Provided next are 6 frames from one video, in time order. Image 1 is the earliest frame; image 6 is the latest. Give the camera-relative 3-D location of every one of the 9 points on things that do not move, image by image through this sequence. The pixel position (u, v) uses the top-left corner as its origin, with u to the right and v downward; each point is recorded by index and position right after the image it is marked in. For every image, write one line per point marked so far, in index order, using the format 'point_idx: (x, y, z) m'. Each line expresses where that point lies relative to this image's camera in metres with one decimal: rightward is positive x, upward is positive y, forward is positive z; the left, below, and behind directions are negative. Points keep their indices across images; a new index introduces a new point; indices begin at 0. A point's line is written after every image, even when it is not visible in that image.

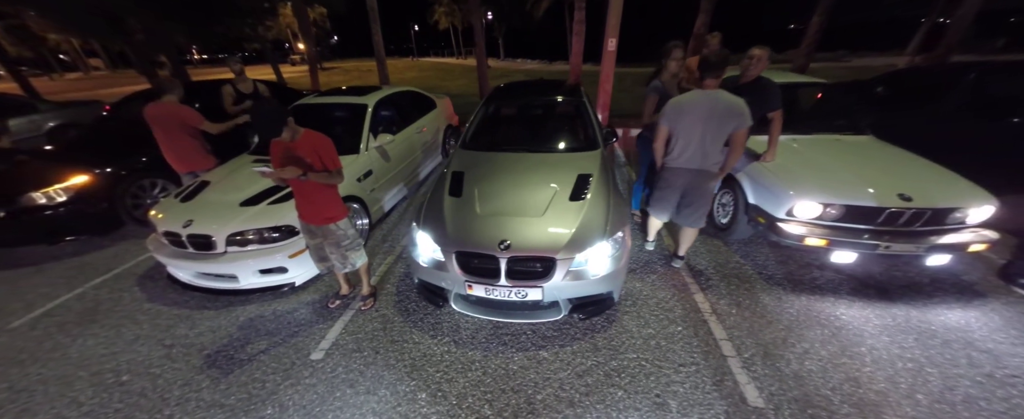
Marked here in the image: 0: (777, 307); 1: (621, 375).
0: (+2.1, -0.8, +2.5) m
1: (+0.7, -1.0, +2.0) m
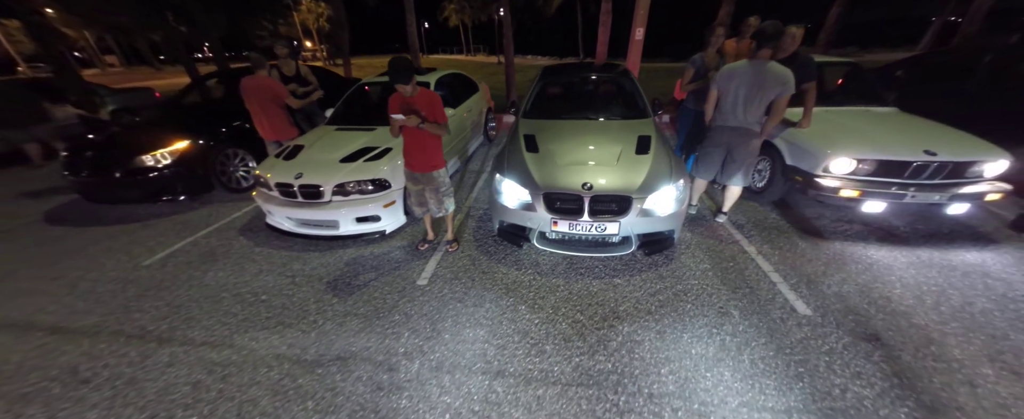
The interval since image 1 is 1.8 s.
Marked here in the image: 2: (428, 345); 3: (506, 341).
0: (+2.7, -0.4, +2.8) m
1: (+1.3, -0.6, +2.4) m
2: (-0.5, -0.9, +2.0) m
3: (0.0, -0.8, +2.0) m
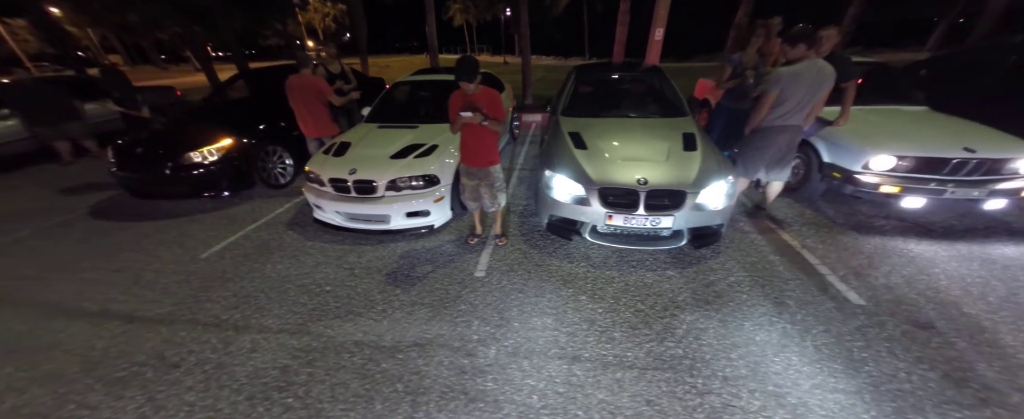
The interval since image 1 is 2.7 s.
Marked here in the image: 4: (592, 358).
0: (+3.2, -0.3, +2.9) m
1: (+1.8, -0.6, +2.5) m
2: (-0.1, -0.8, +2.1) m
3: (+0.4, -0.8, +2.1) m
4: (+0.5, -0.9, +1.9) m
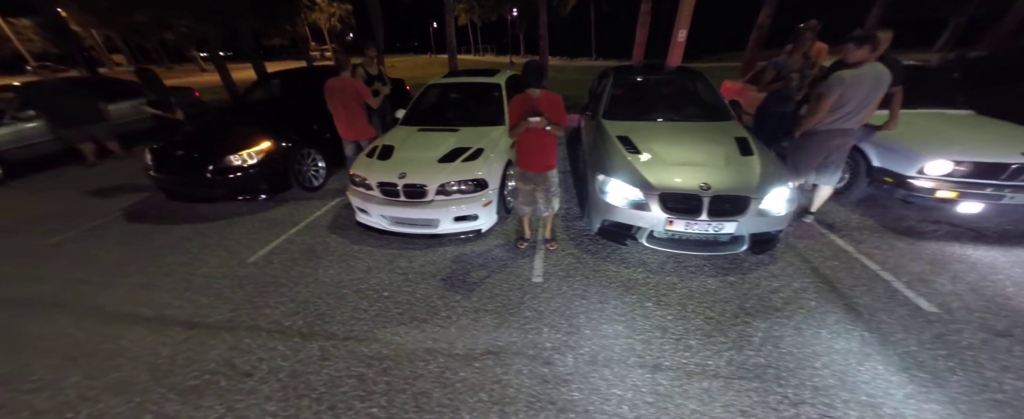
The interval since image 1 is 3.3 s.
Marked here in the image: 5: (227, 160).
0: (+3.6, -0.4, +2.9) m
1: (+2.3, -0.6, +2.4) m
2: (+0.4, -0.9, +2.1) m
3: (+0.9, -0.8, +2.1) m
4: (+1.0, -0.9, +1.9) m
5: (-3.3, +0.6, +3.7) m
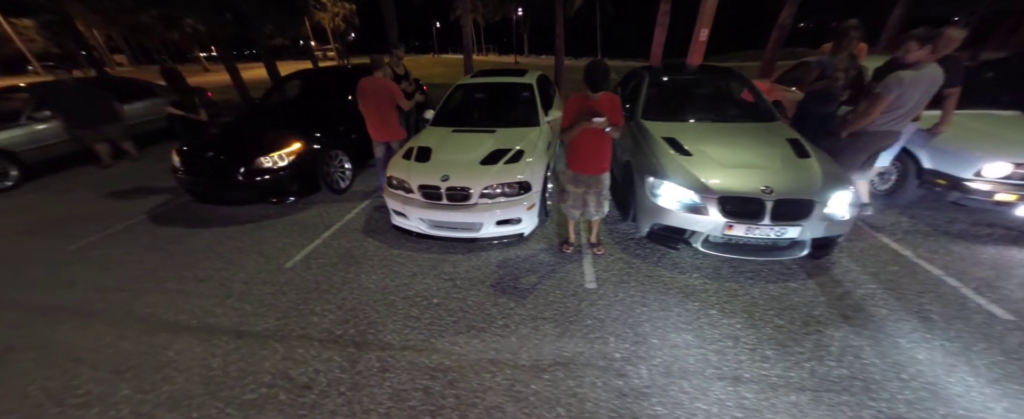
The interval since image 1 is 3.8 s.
0: (+4.1, -0.4, +2.8) m
1: (+2.7, -0.7, +2.4) m
2: (+0.8, -0.9, +2.0) m
3: (+1.3, -0.9, +2.0) m
4: (+1.4, -1.0, +1.8) m
5: (-2.9, +0.5, +3.6) m
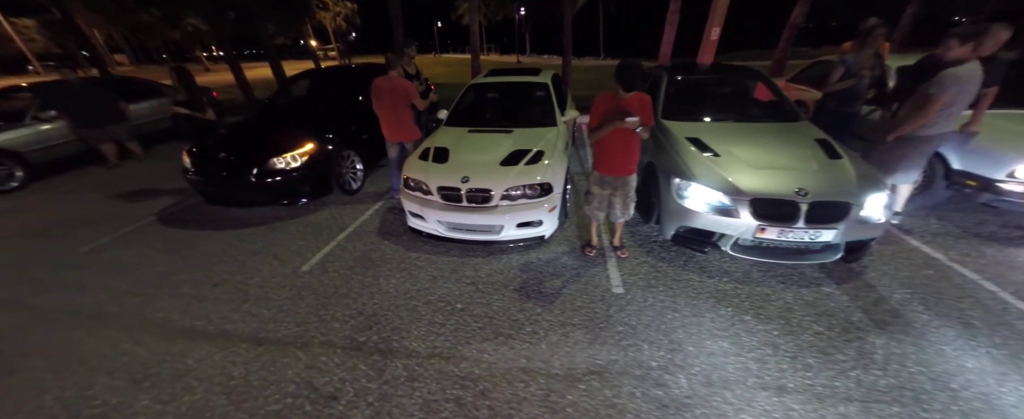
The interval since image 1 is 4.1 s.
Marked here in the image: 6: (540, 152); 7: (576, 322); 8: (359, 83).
0: (+4.3, -0.4, +2.7) m
1: (+2.9, -0.7, +2.3) m
2: (+1.0, -0.9, +1.9) m
3: (+1.5, -0.9, +2.0) m
4: (+1.6, -1.0, +1.7) m
5: (-2.7, +0.5, +3.5) m
6: (+0.3, +0.6, +3.2) m
7: (+0.4, -0.8, +2.2) m
8: (-2.4, +2.0, +5.1) m
